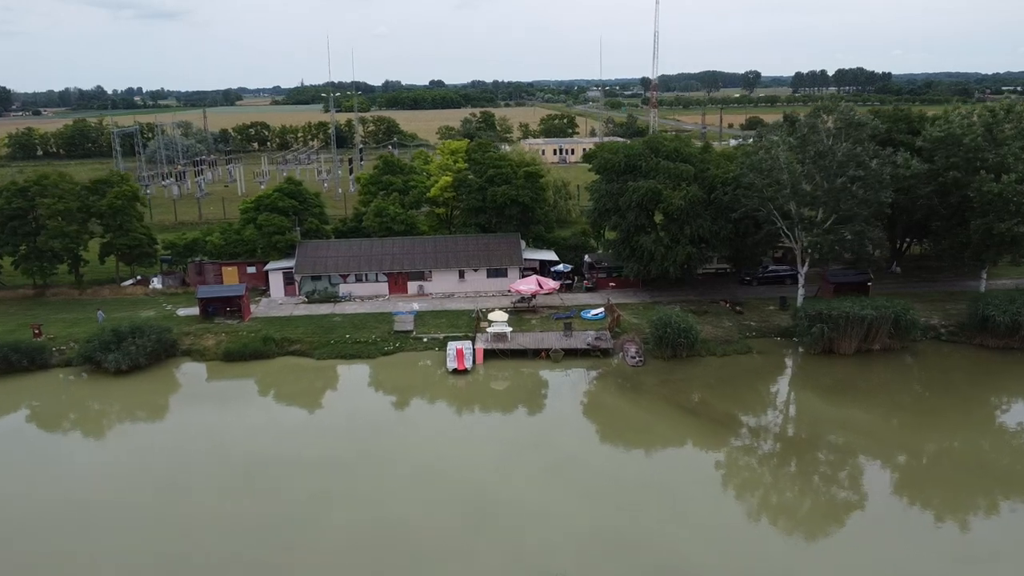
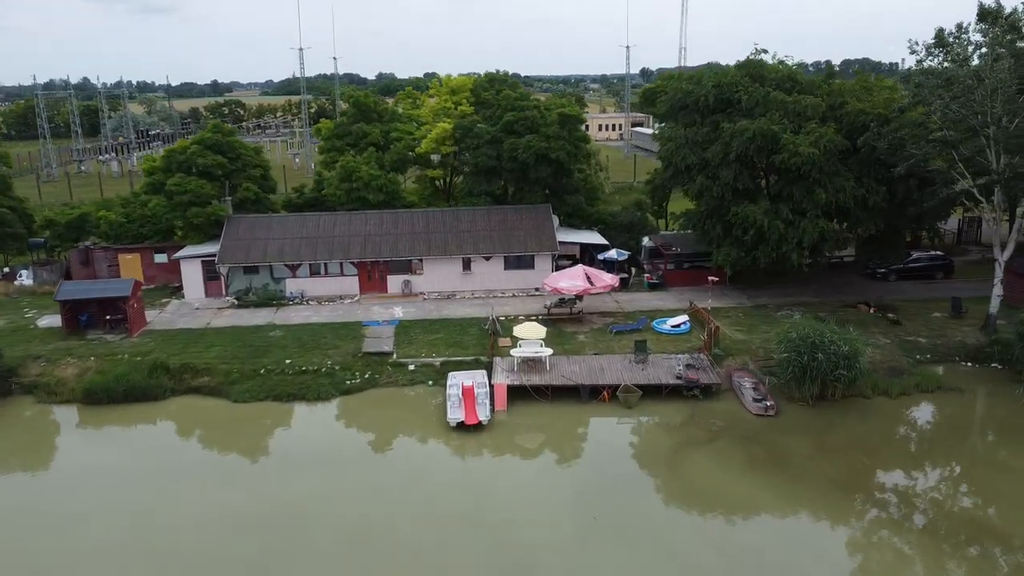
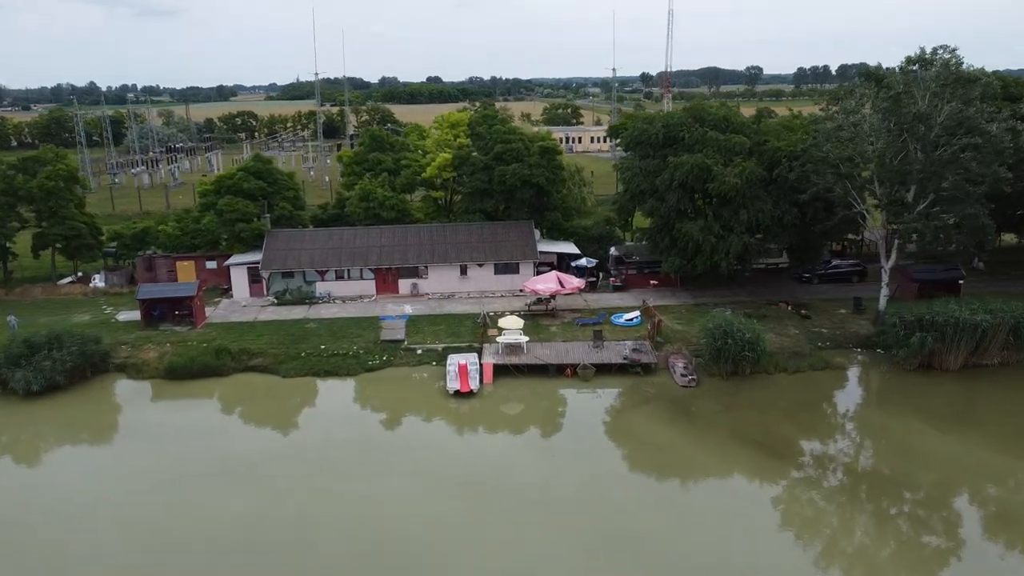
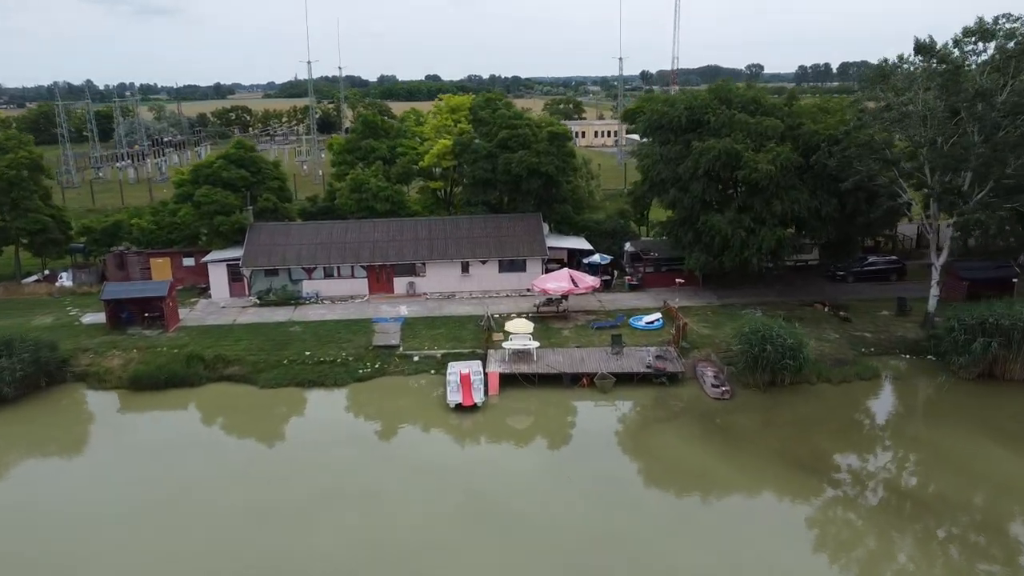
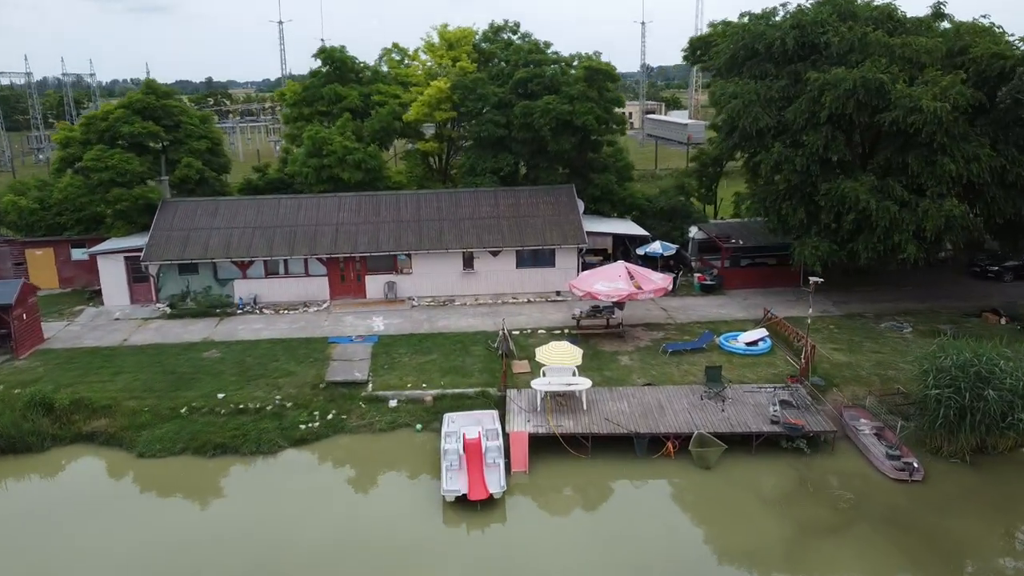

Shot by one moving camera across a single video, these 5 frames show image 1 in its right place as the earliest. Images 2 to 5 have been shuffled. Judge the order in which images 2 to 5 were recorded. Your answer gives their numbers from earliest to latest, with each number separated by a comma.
3, 4, 2, 5
